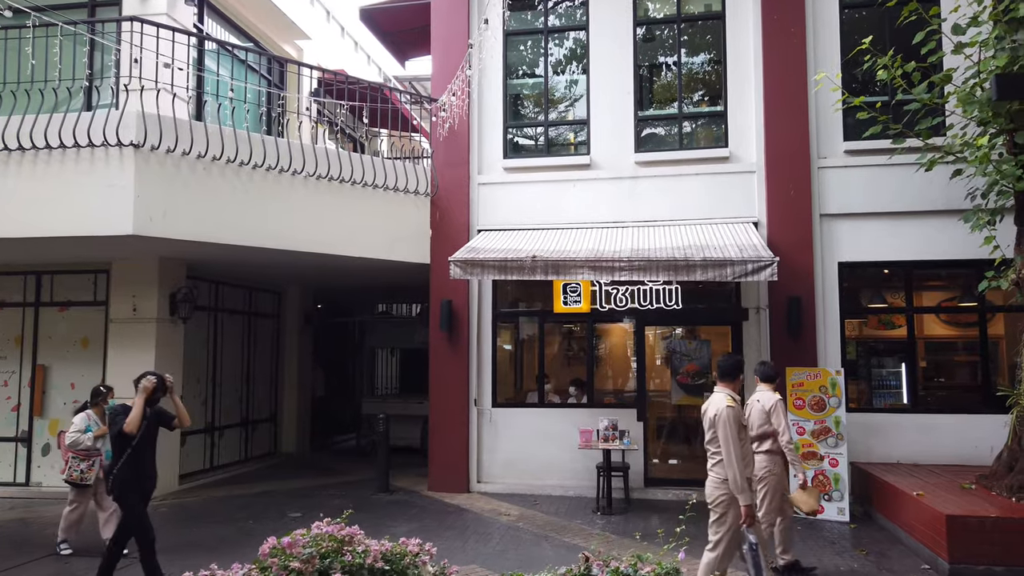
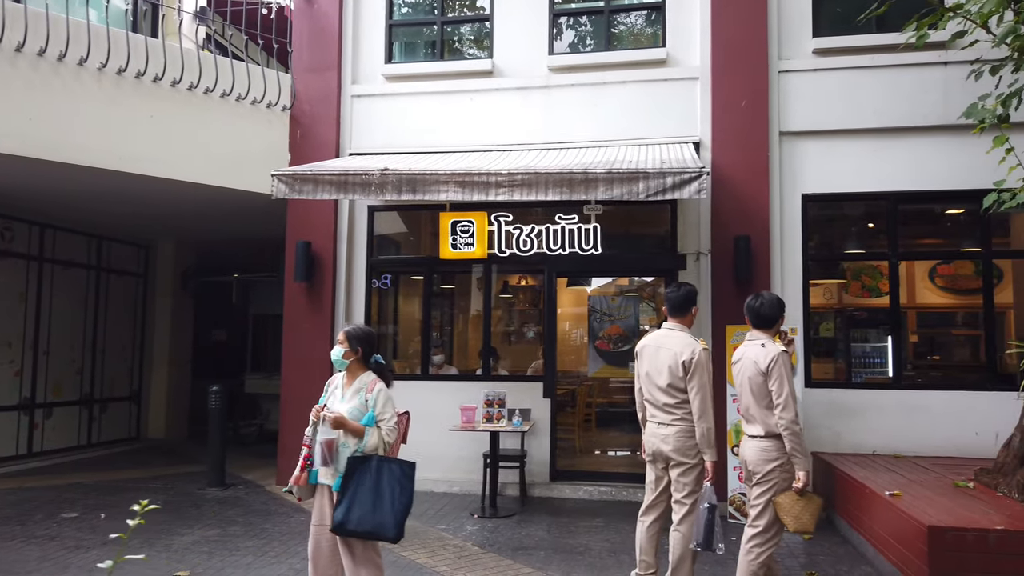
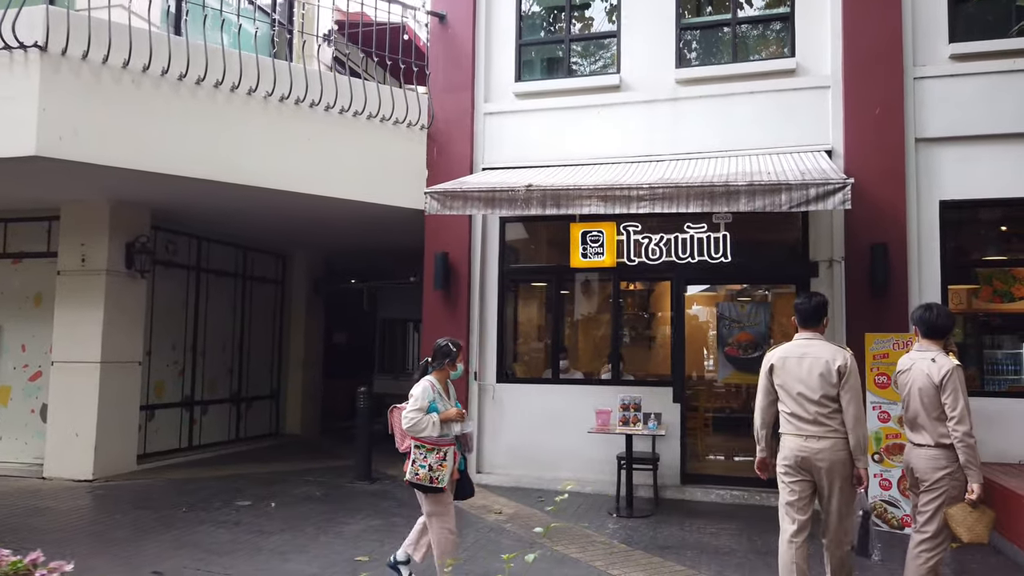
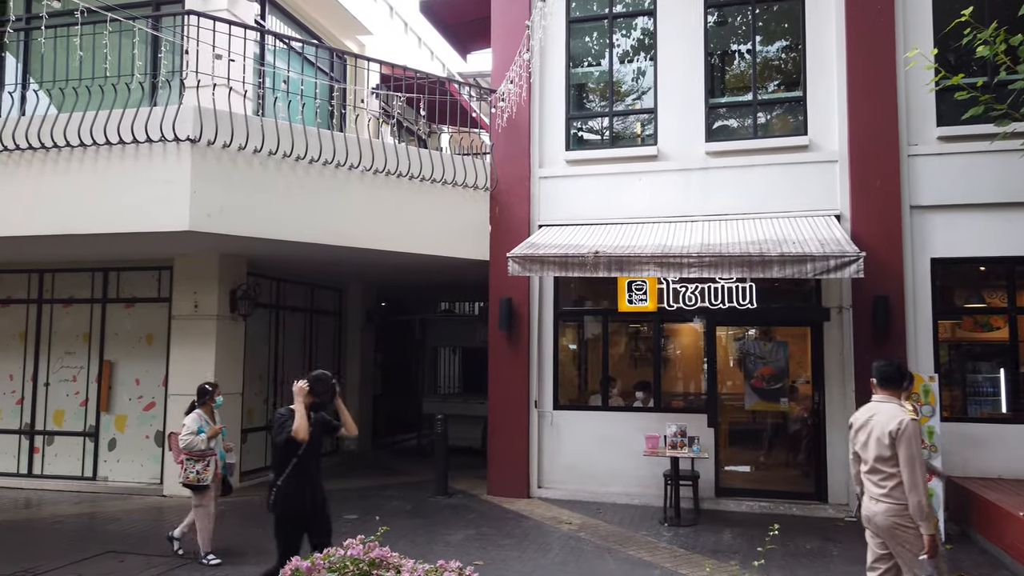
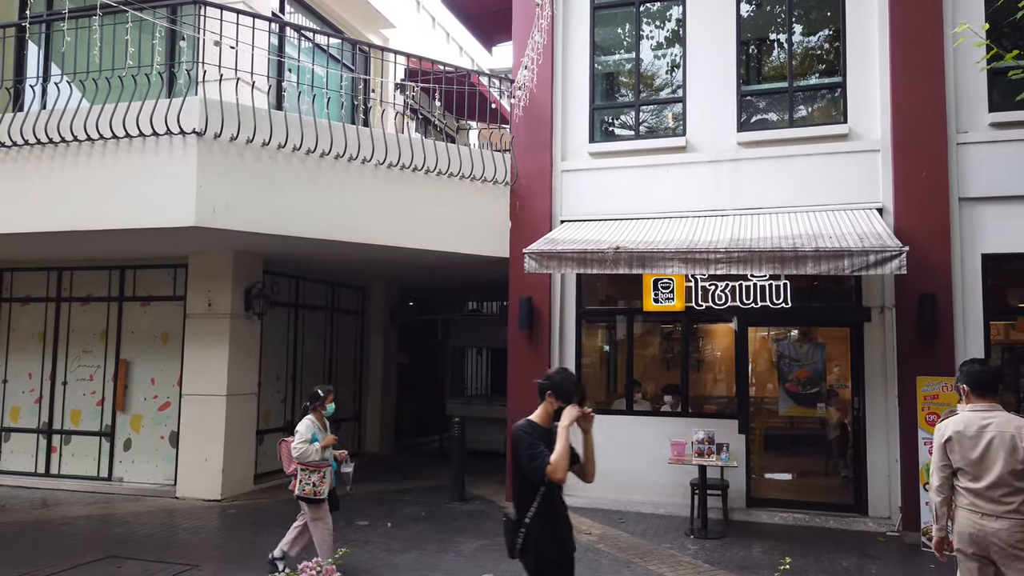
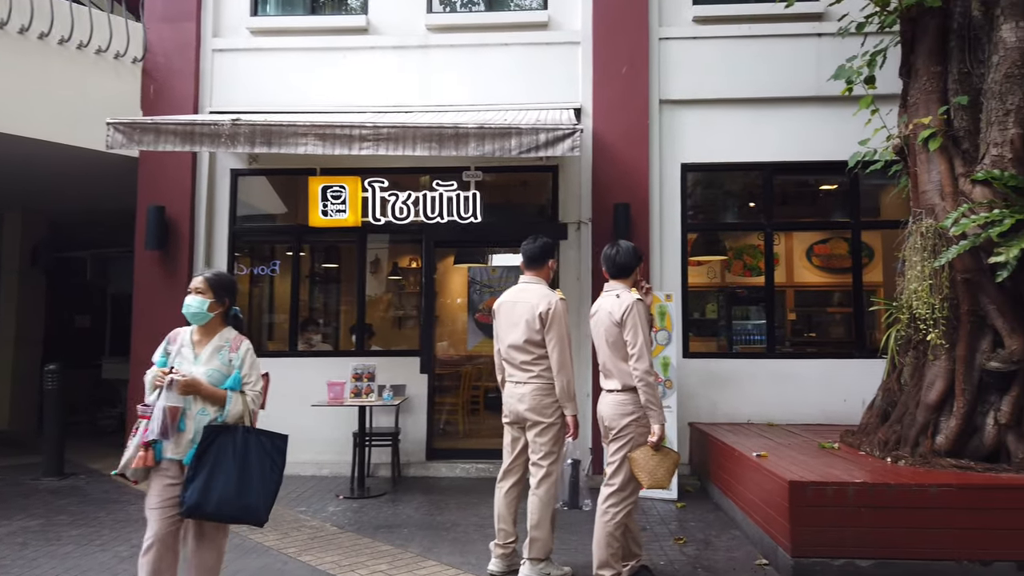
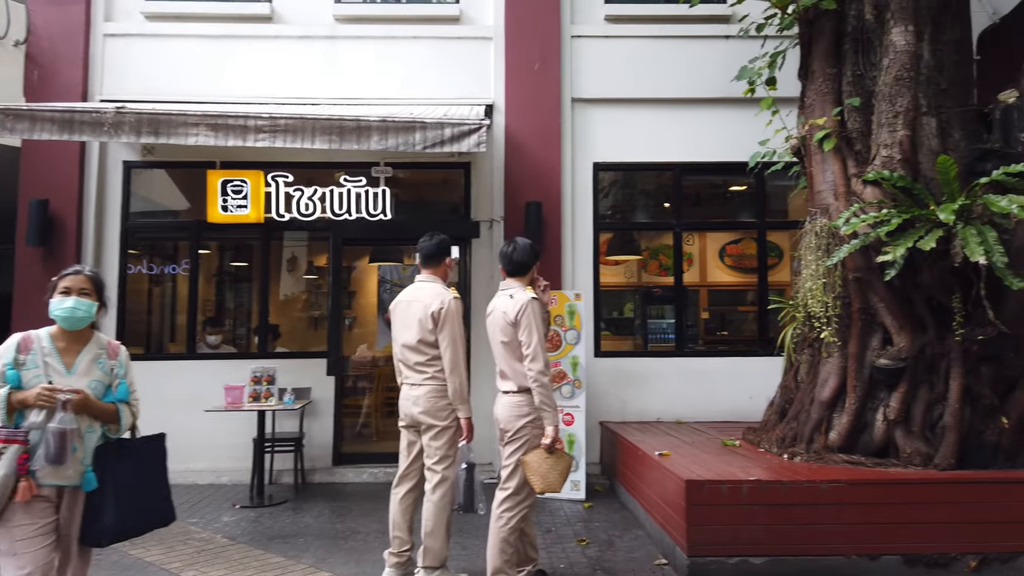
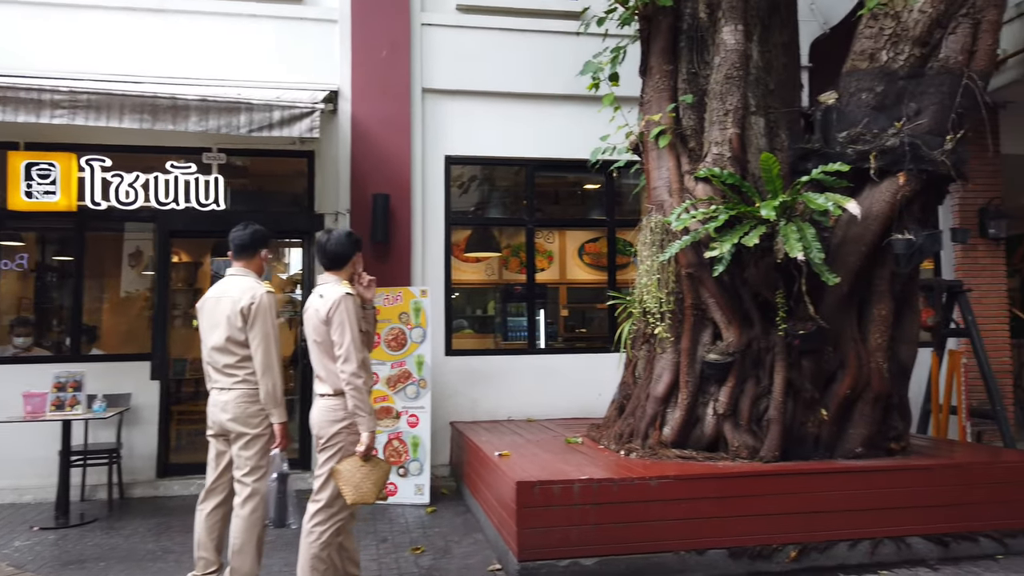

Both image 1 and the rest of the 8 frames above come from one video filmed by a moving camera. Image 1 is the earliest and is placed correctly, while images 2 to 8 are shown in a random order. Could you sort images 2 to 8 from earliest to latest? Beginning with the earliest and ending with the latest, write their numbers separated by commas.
4, 5, 3, 2, 6, 7, 8
